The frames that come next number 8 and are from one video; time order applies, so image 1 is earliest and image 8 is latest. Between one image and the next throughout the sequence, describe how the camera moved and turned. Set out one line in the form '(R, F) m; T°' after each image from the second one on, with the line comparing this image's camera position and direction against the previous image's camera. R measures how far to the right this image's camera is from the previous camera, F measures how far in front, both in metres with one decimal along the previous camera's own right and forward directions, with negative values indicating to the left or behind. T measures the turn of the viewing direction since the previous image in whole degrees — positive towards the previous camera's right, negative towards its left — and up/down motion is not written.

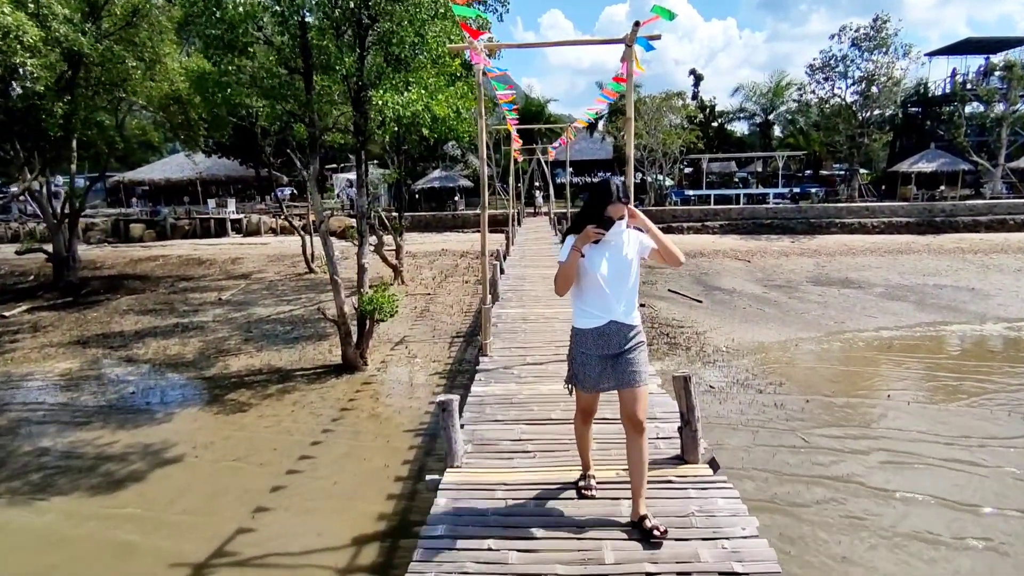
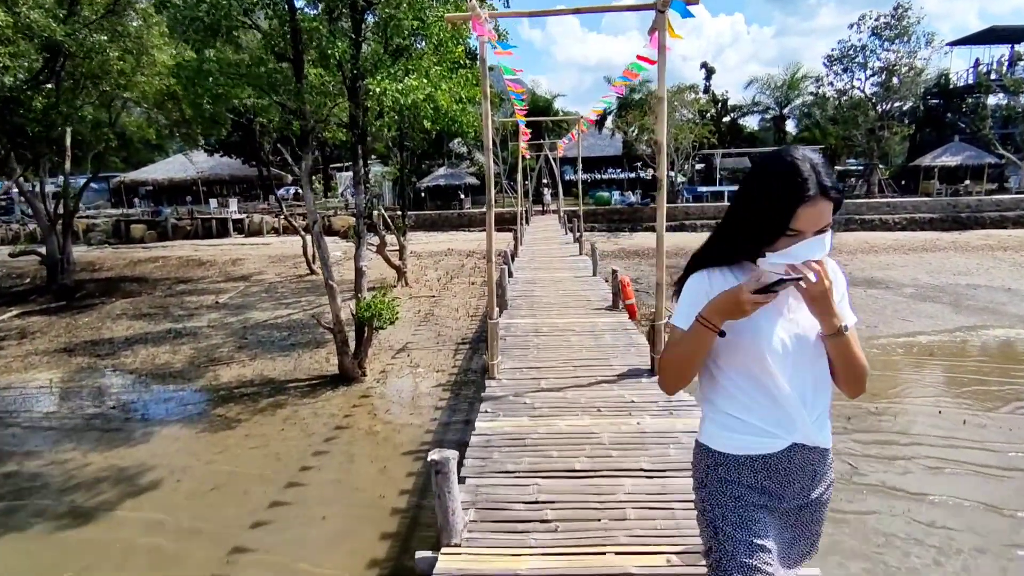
(0.0, +0.7) m; -1°
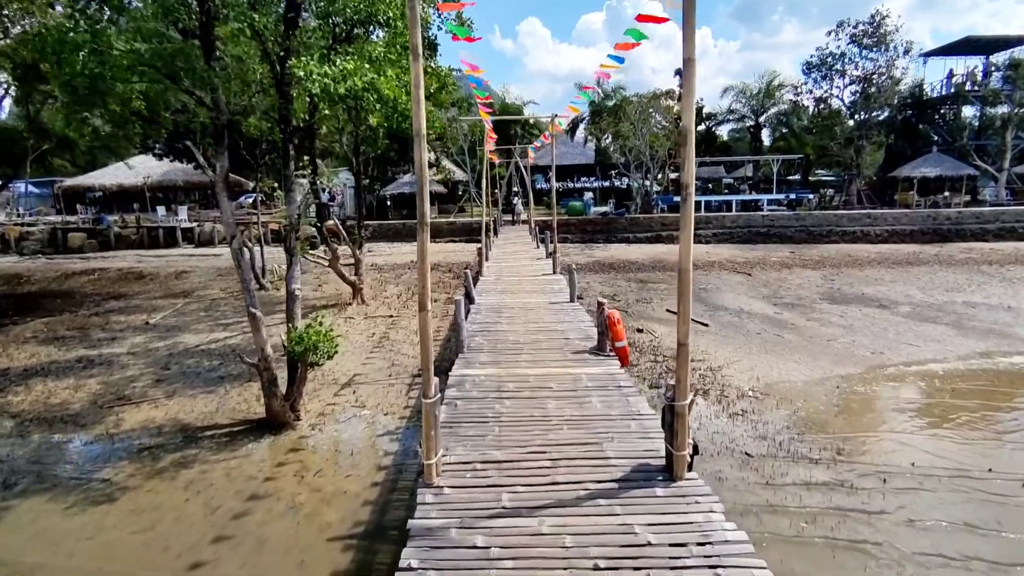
(+0.1, +1.3) m; +3°
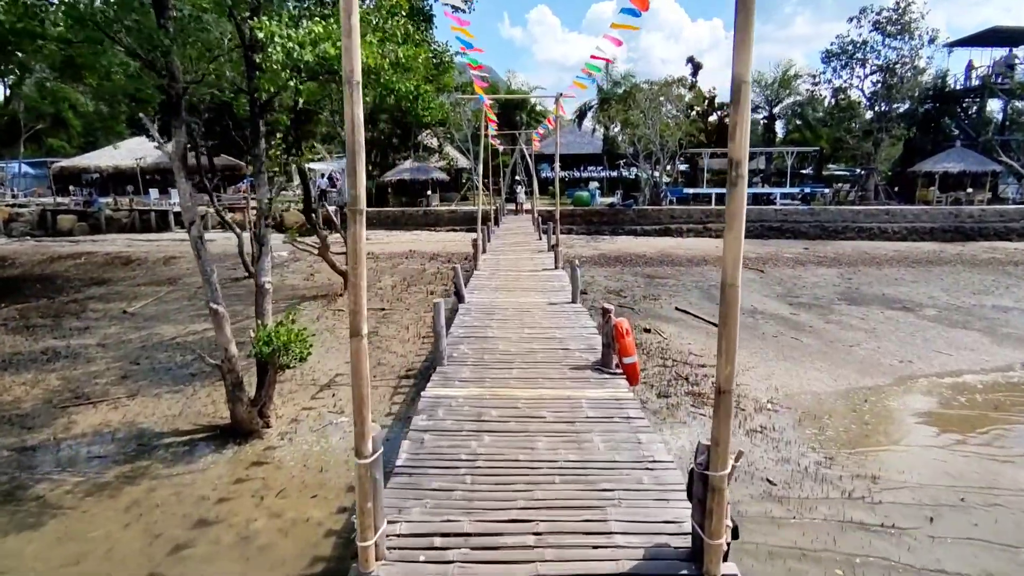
(+0.1, +0.8) m; 0°
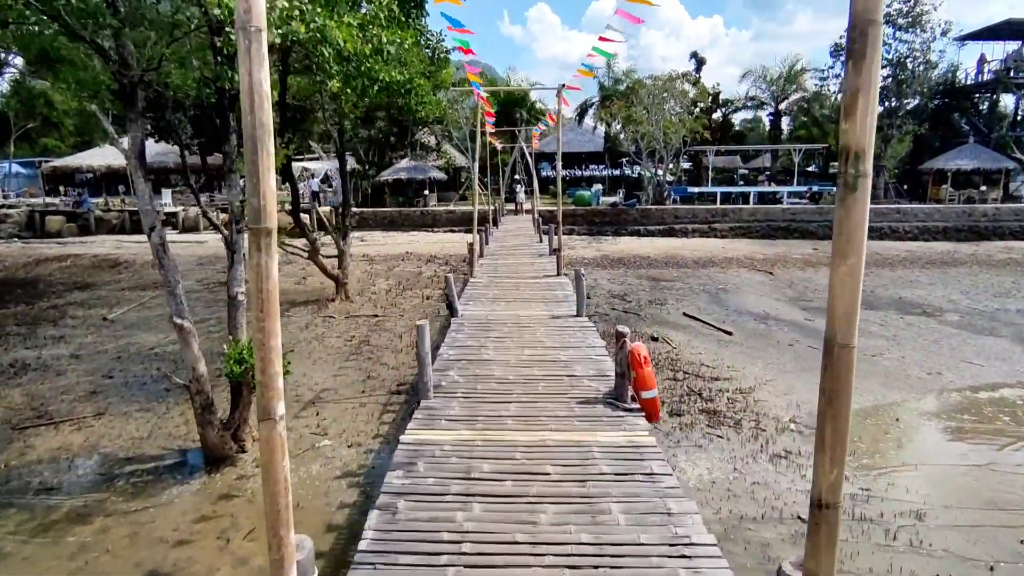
(0.0, +0.6) m; 0°
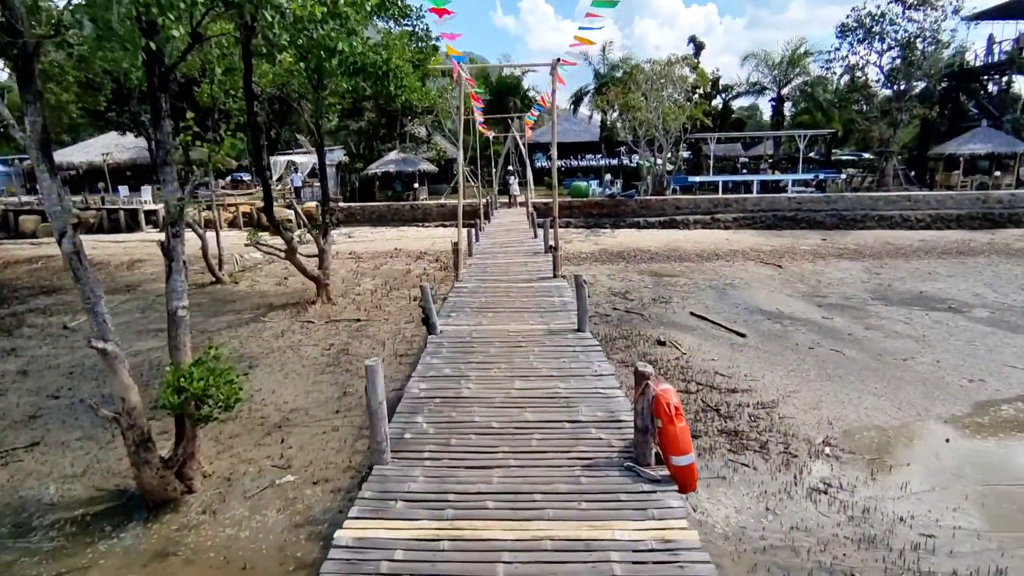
(+0.1, +0.9) m; 0°
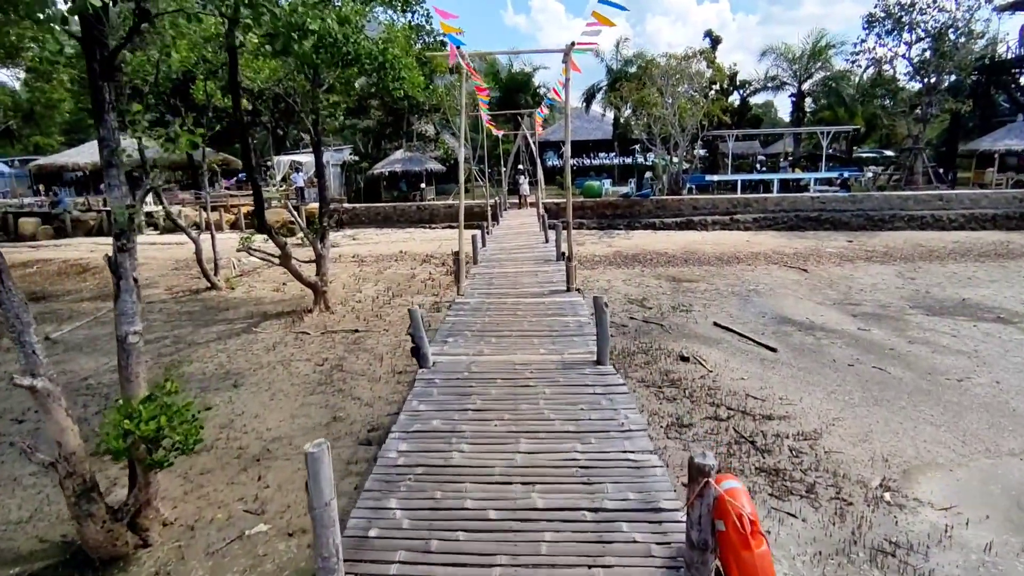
(0.0, +0.8) m; -1°
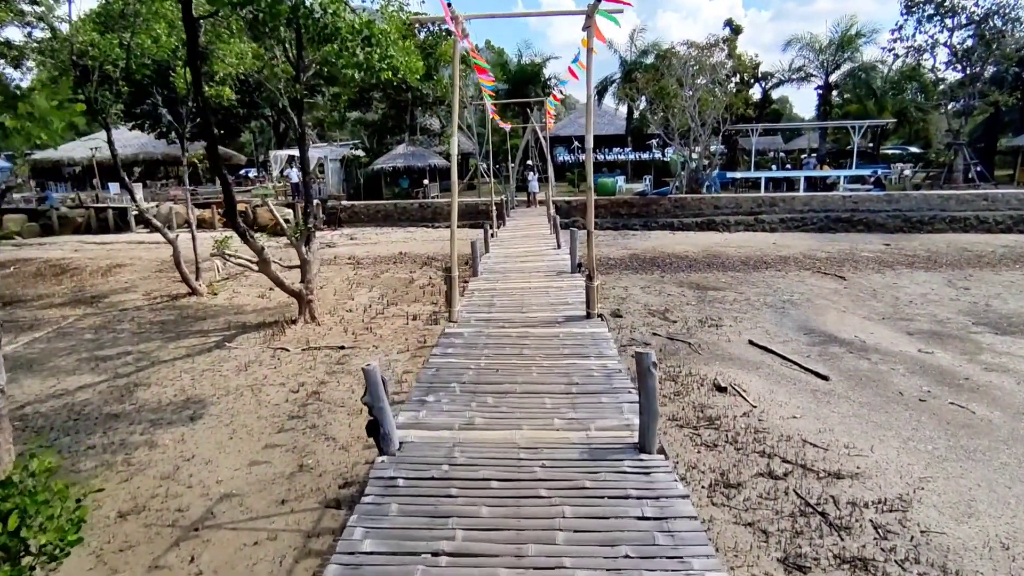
(0.0, +1.3) m; -1°
